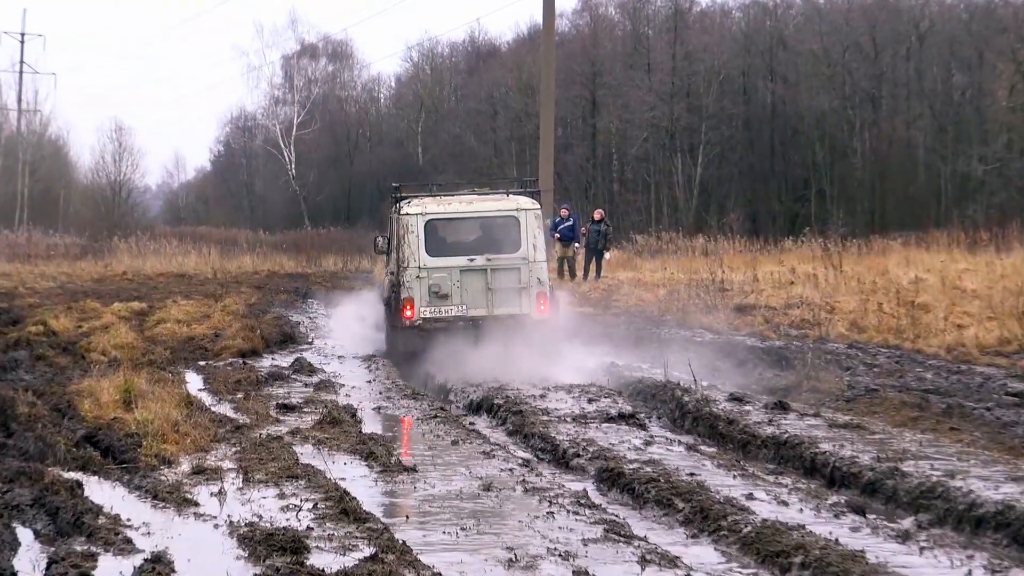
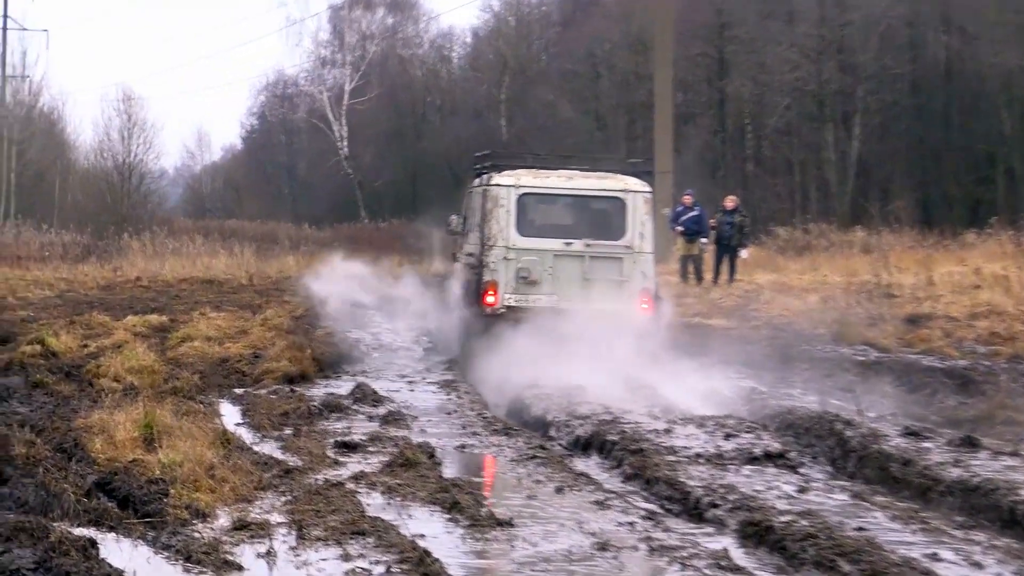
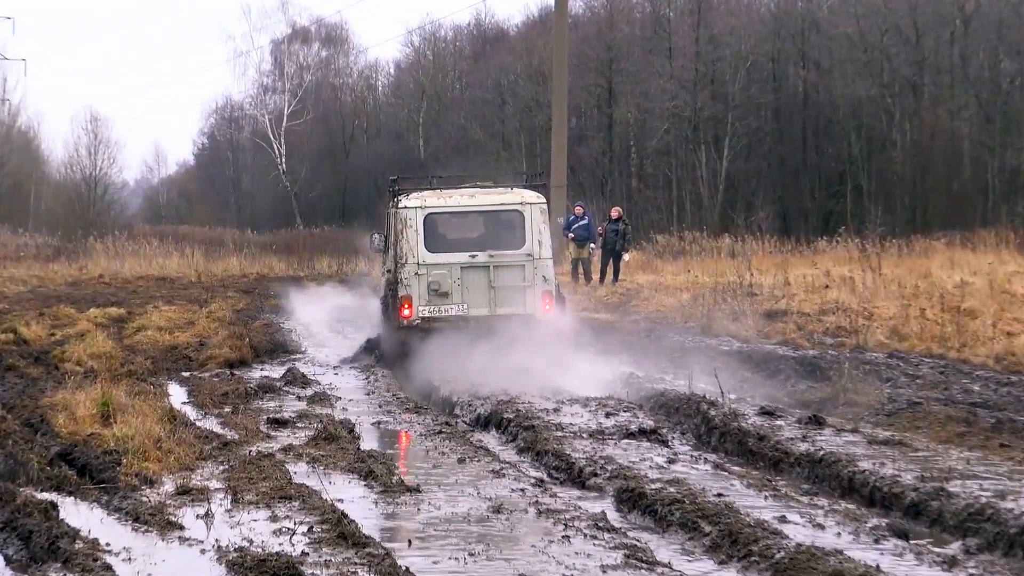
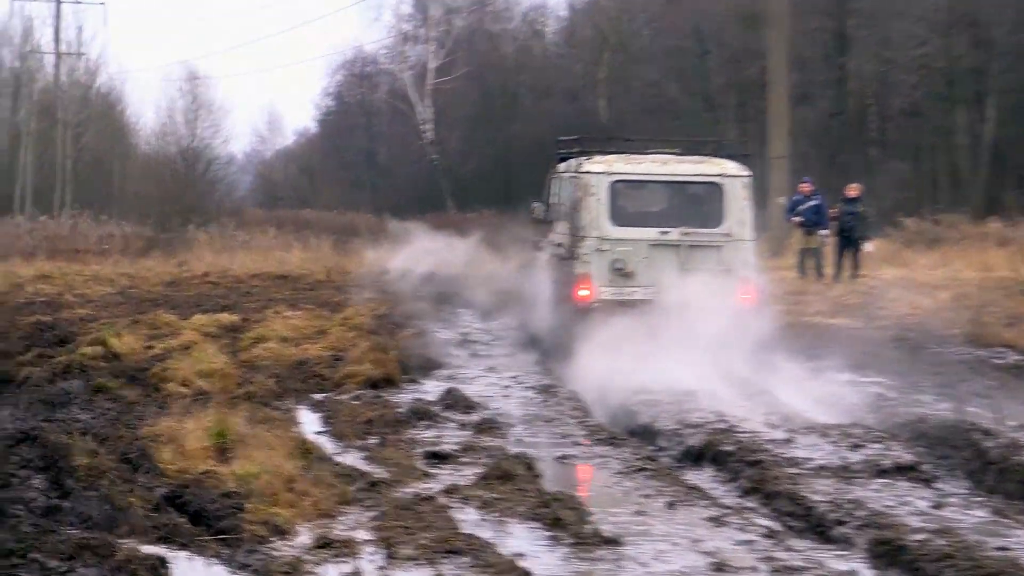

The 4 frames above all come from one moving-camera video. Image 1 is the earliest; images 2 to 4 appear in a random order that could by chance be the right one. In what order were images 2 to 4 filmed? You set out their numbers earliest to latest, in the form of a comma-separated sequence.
3, 2, 4
